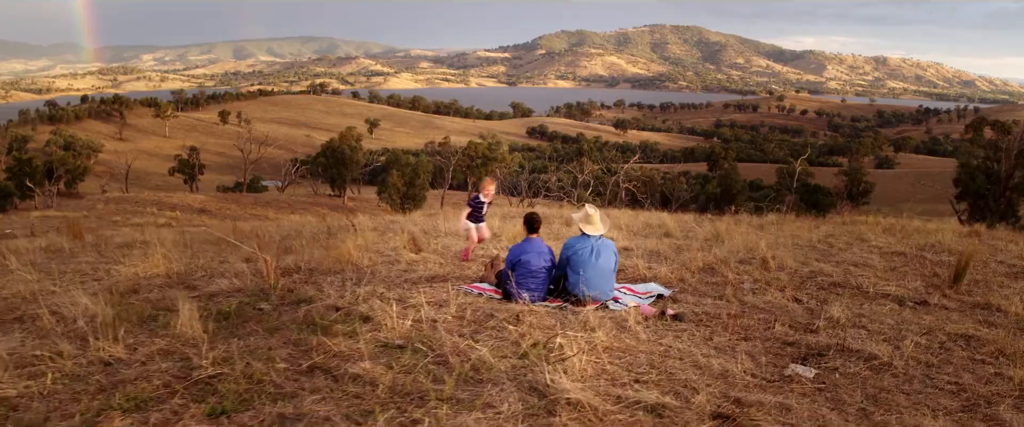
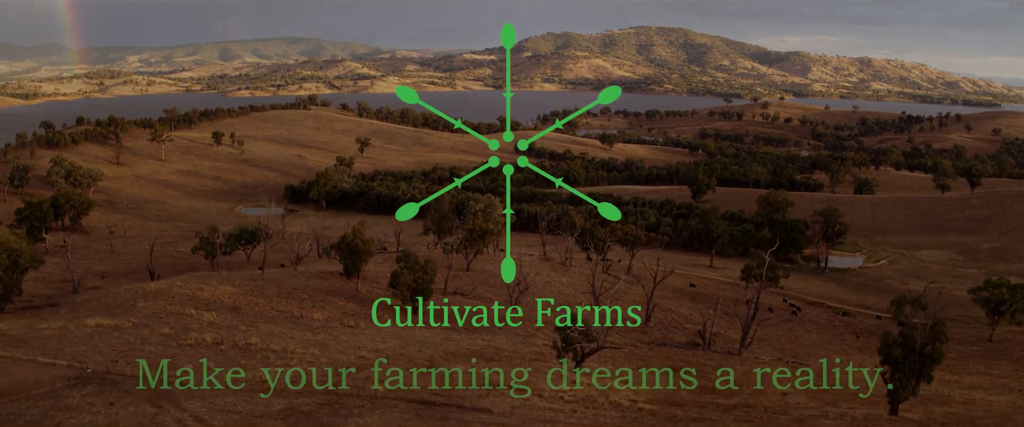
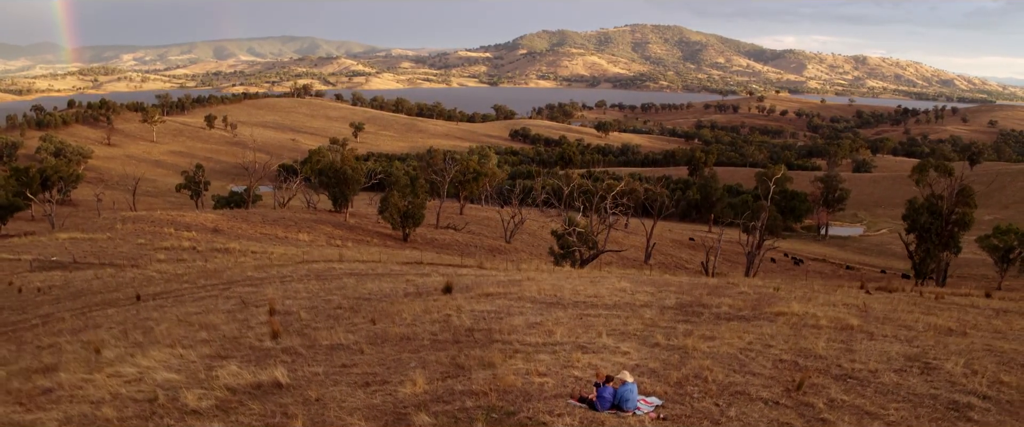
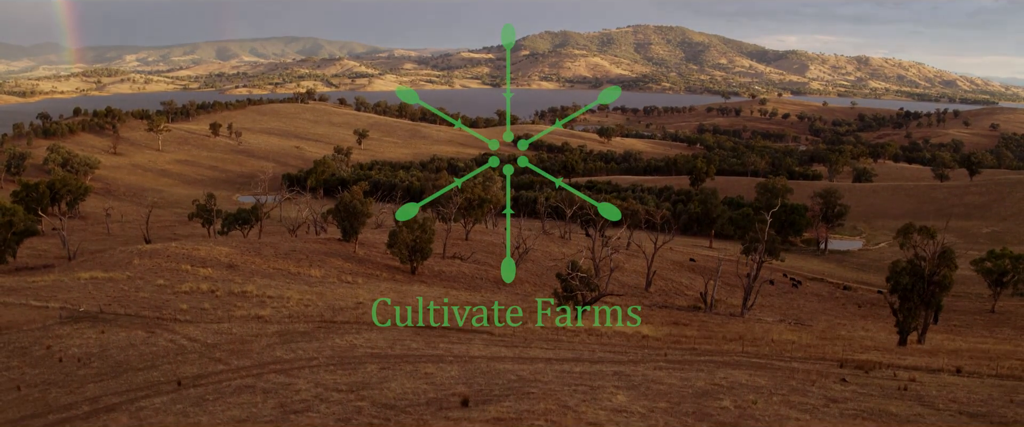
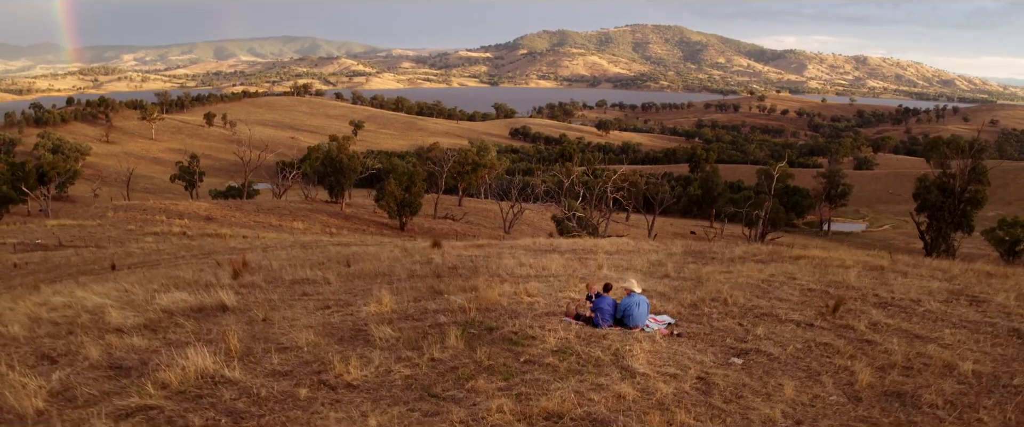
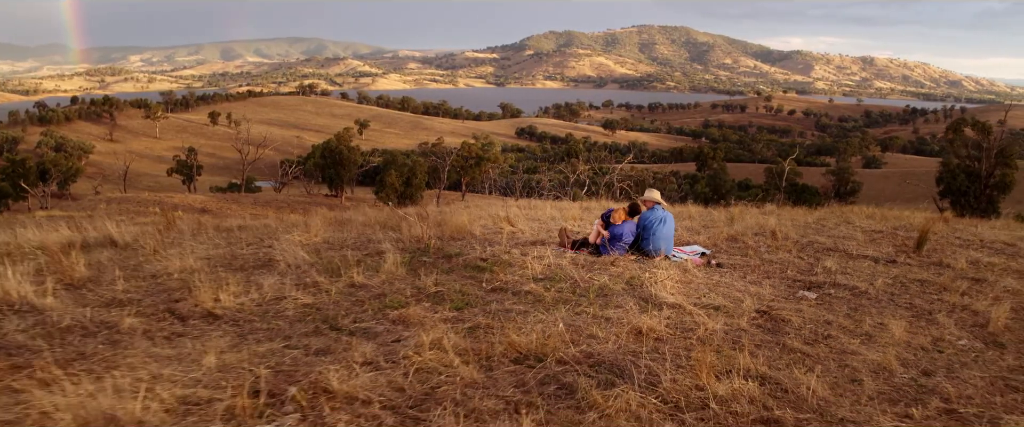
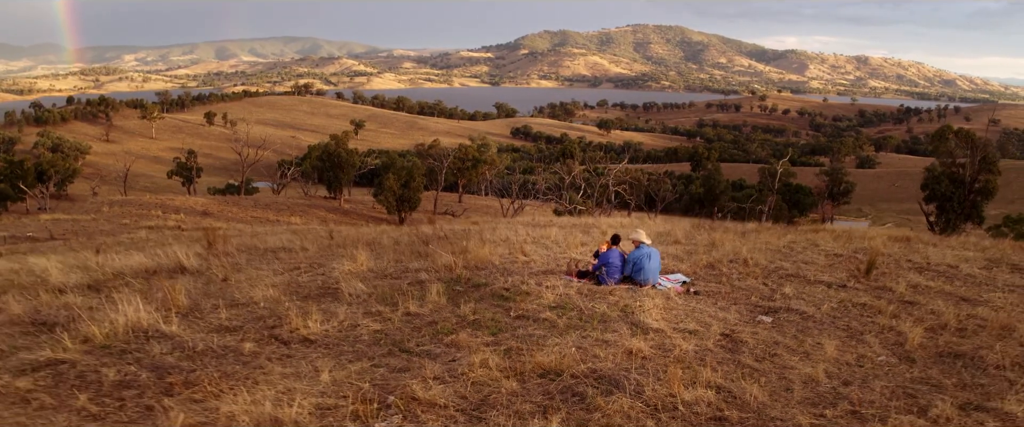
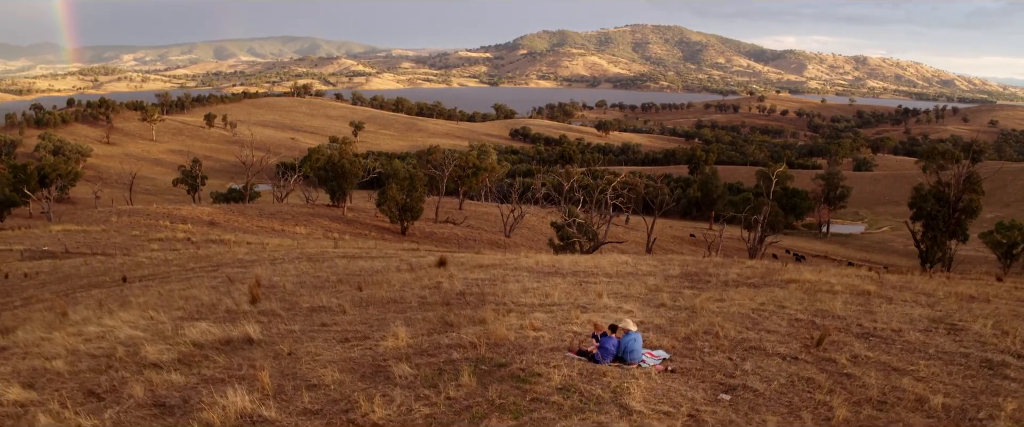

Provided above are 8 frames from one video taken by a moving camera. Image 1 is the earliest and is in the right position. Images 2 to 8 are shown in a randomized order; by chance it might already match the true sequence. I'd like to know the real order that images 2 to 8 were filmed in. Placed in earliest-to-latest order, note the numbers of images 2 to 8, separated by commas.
6, 7, 5, 8, 3, 4, 2
